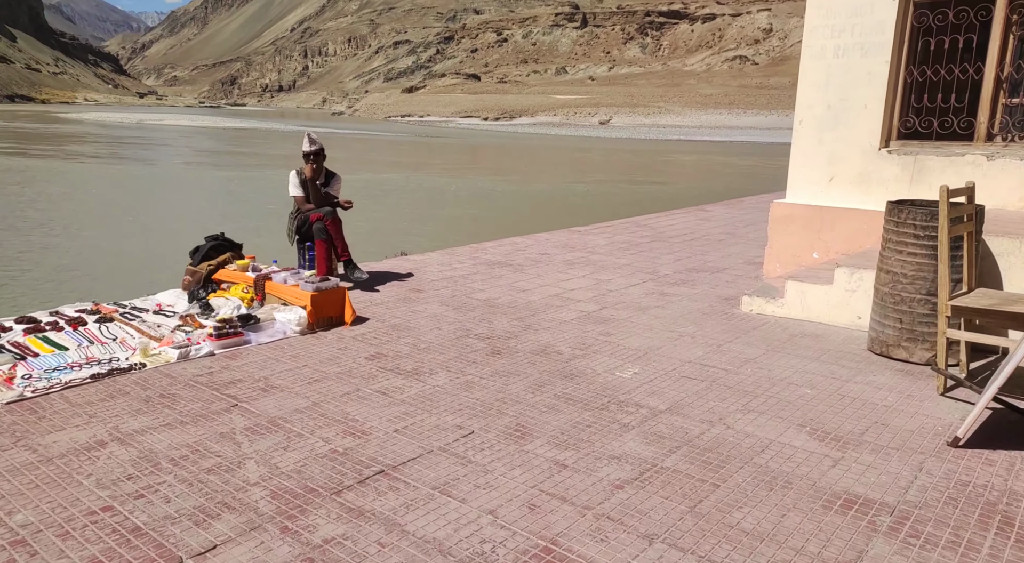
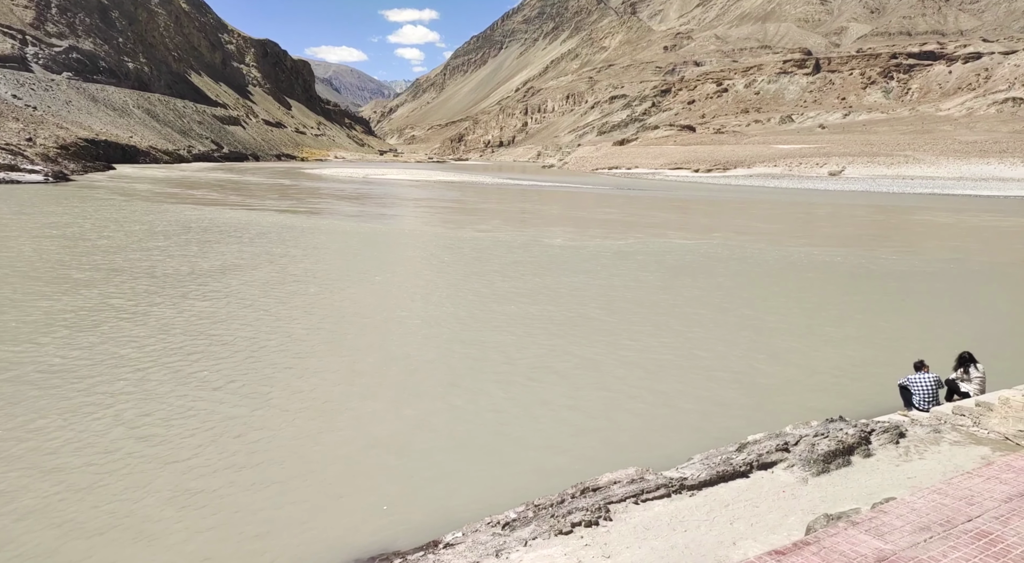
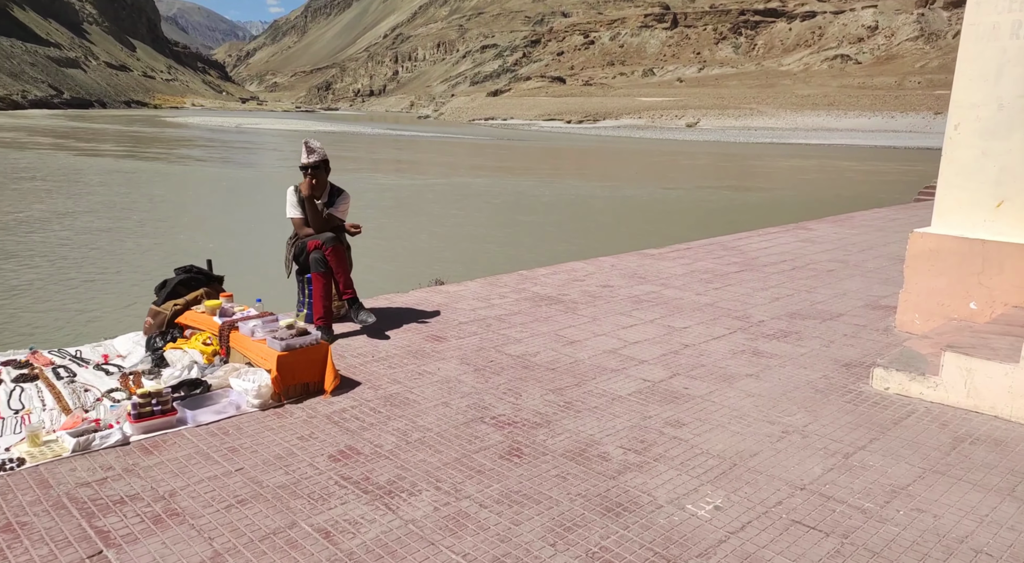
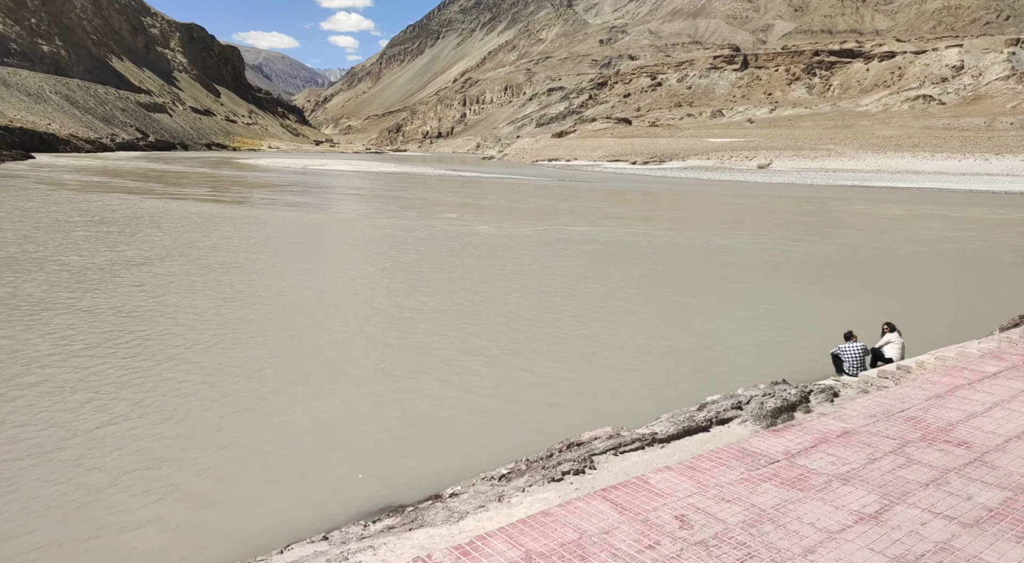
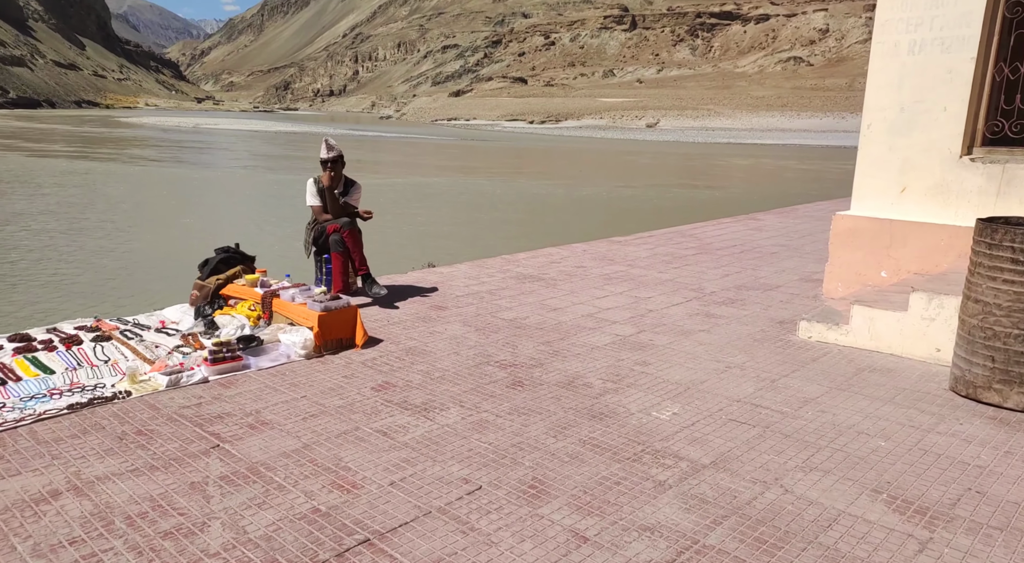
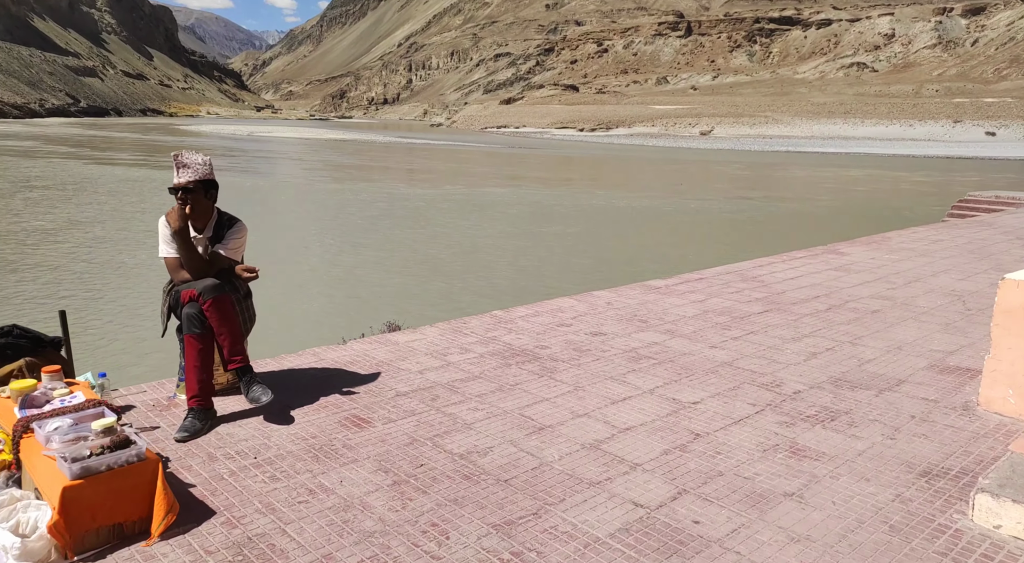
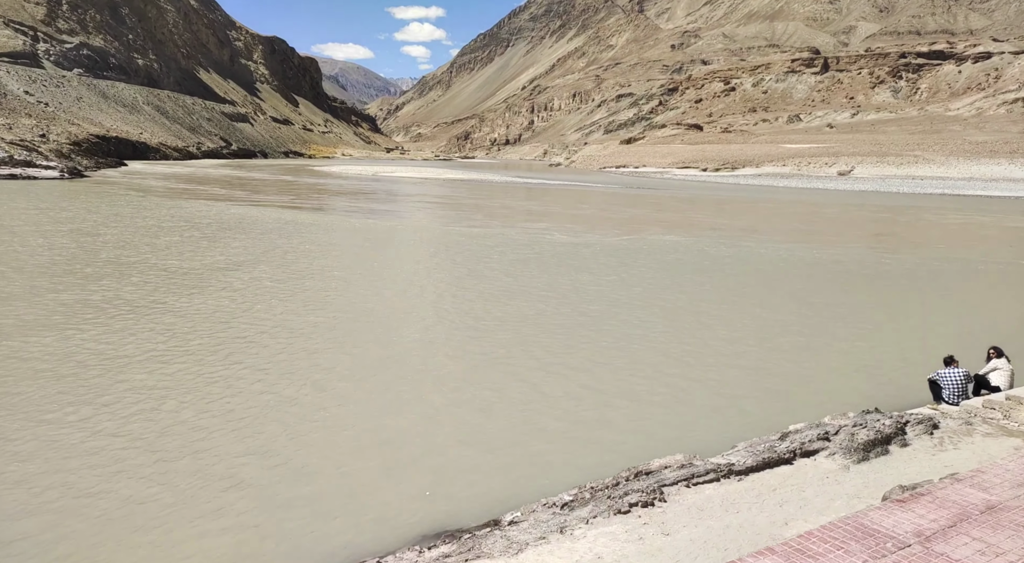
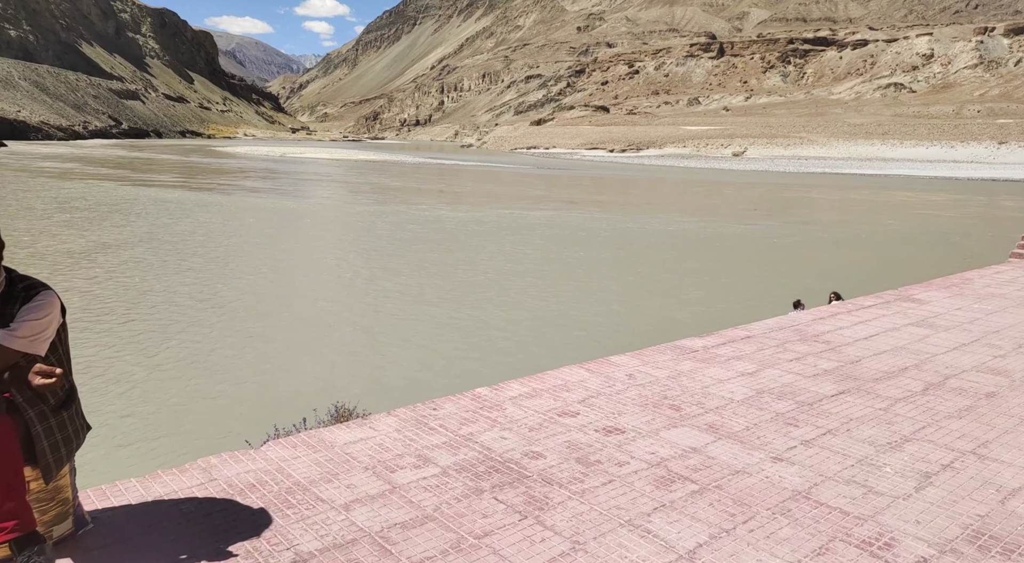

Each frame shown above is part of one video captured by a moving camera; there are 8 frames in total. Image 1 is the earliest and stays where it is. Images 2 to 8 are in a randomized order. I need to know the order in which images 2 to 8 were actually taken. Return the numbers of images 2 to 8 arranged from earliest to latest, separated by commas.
5, 3, 6, 8, 4, 7, 2
